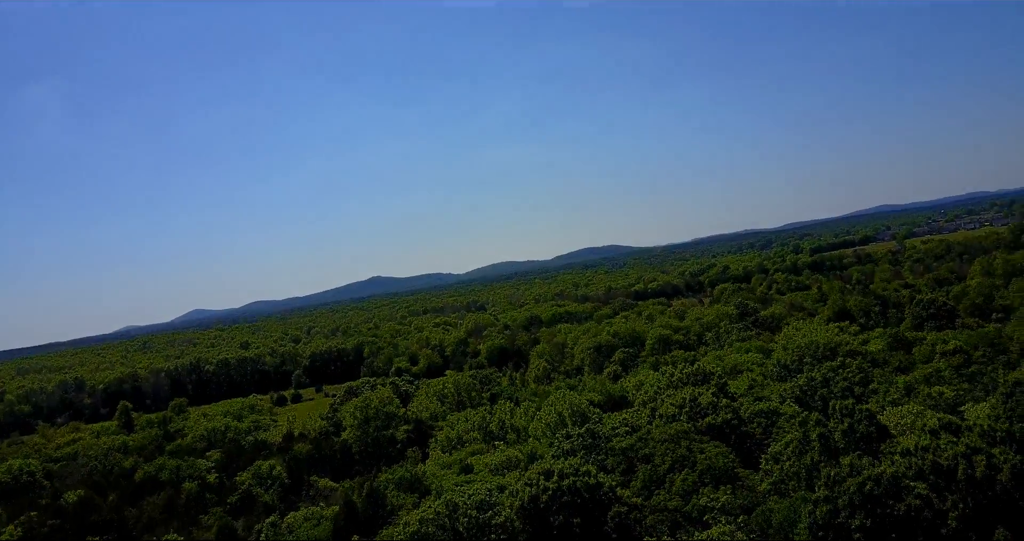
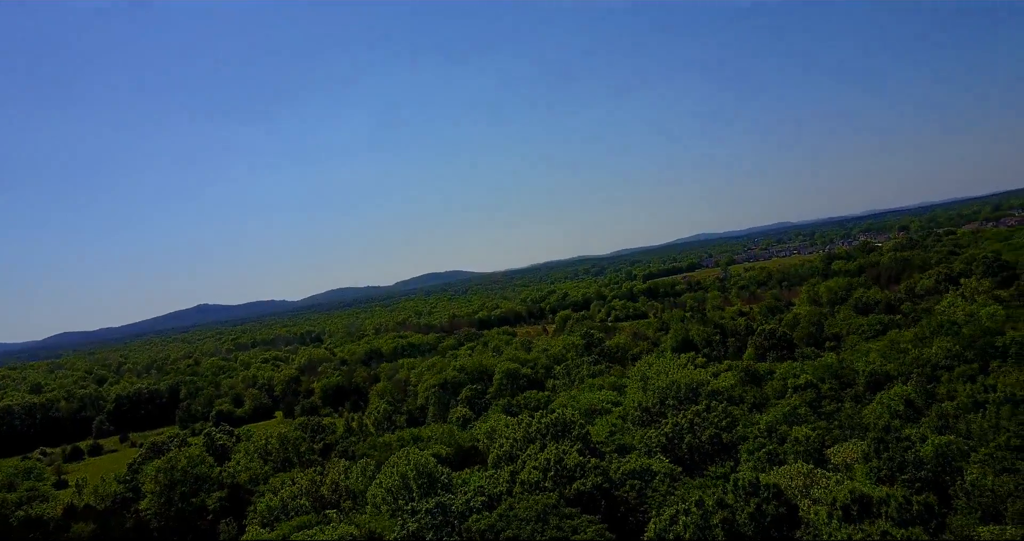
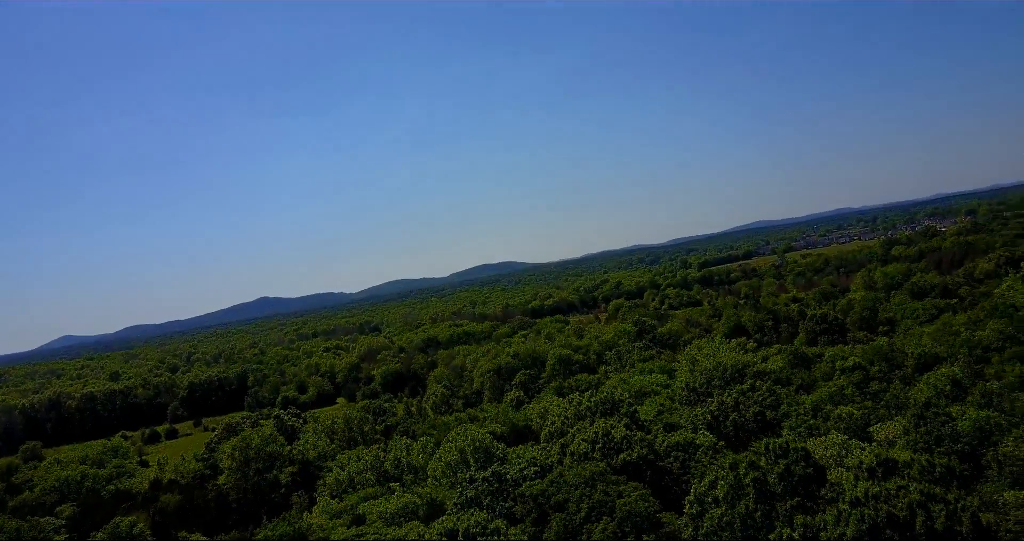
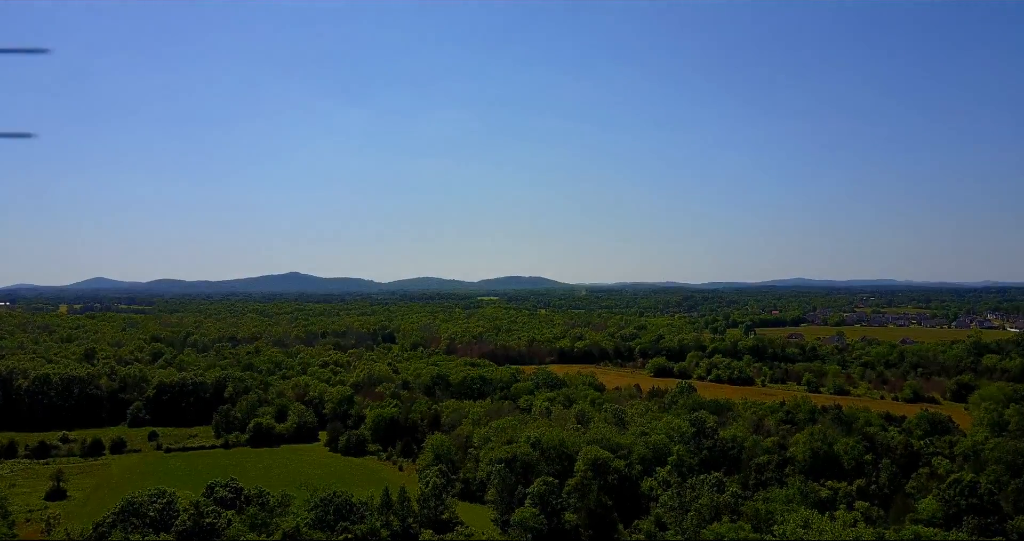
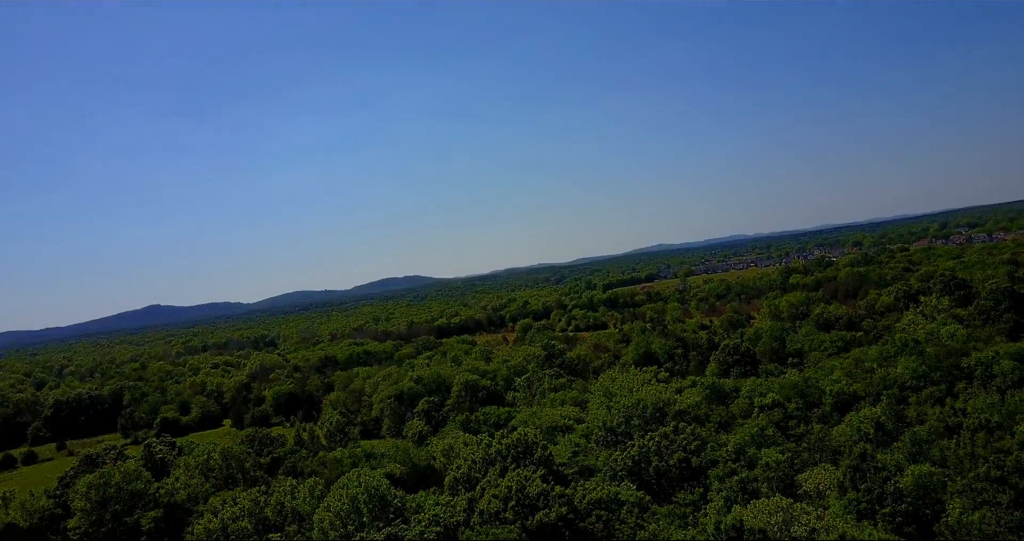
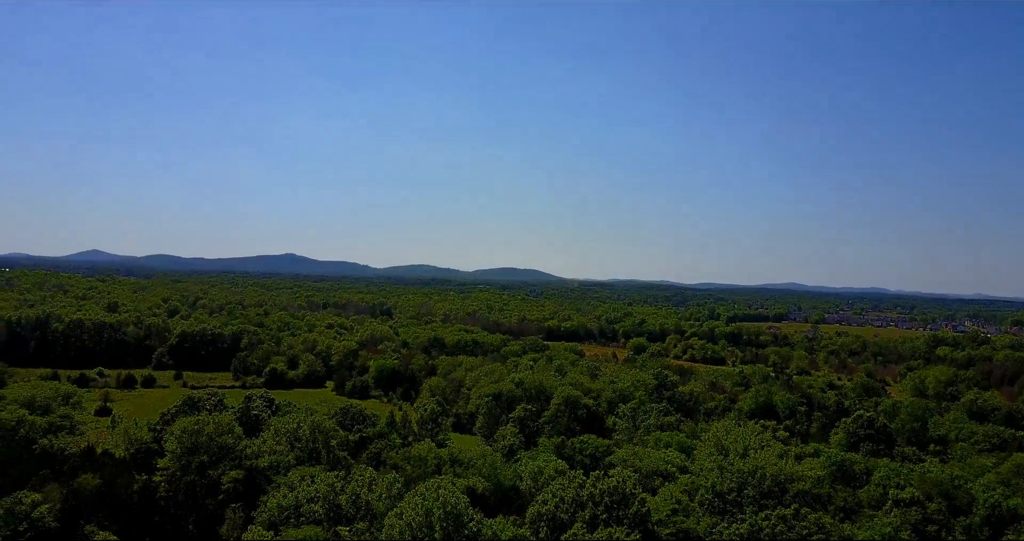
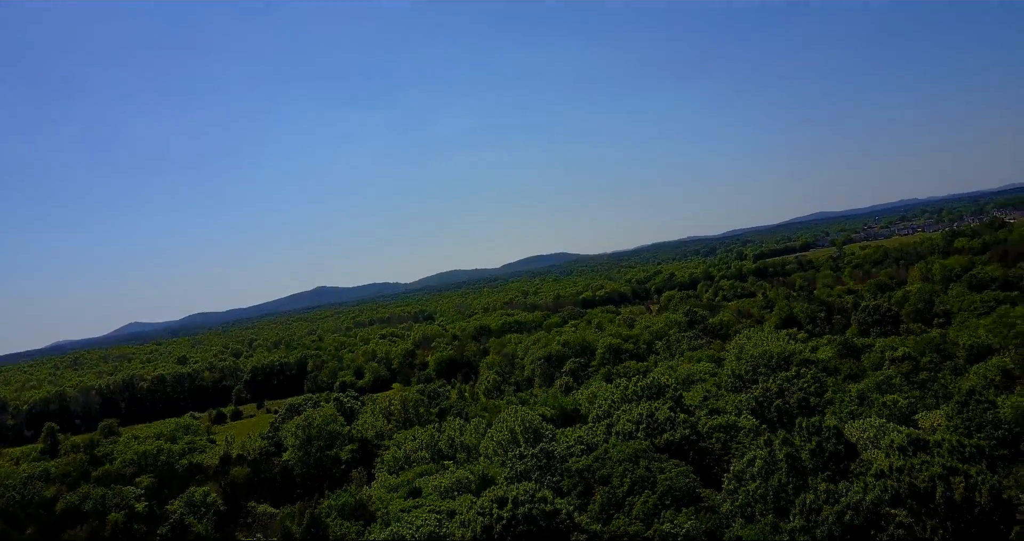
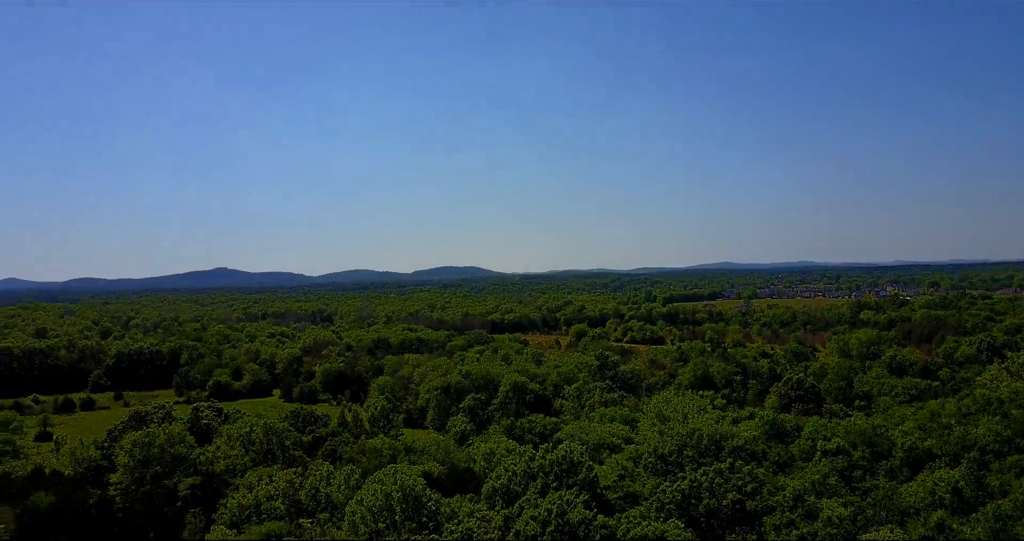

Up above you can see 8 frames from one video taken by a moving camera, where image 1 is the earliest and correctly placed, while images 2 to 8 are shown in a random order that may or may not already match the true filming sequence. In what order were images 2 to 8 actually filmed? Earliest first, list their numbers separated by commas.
7, 3, 2, 5, 8, 6, 4
